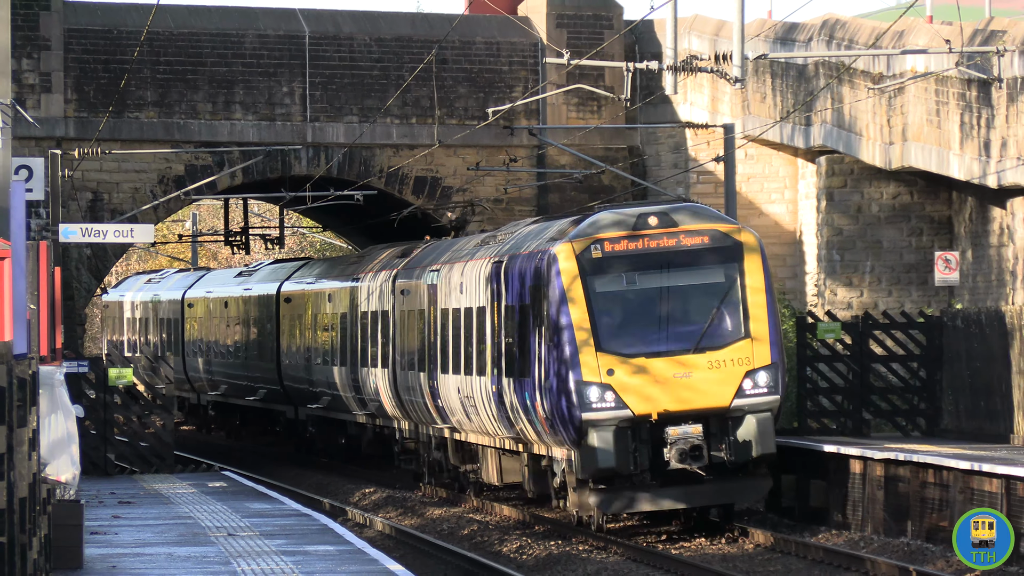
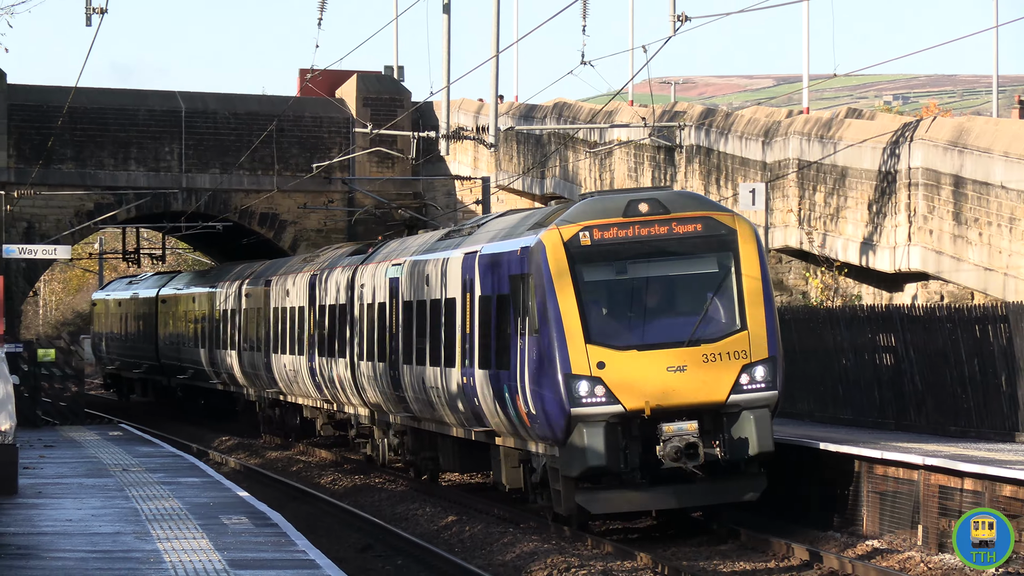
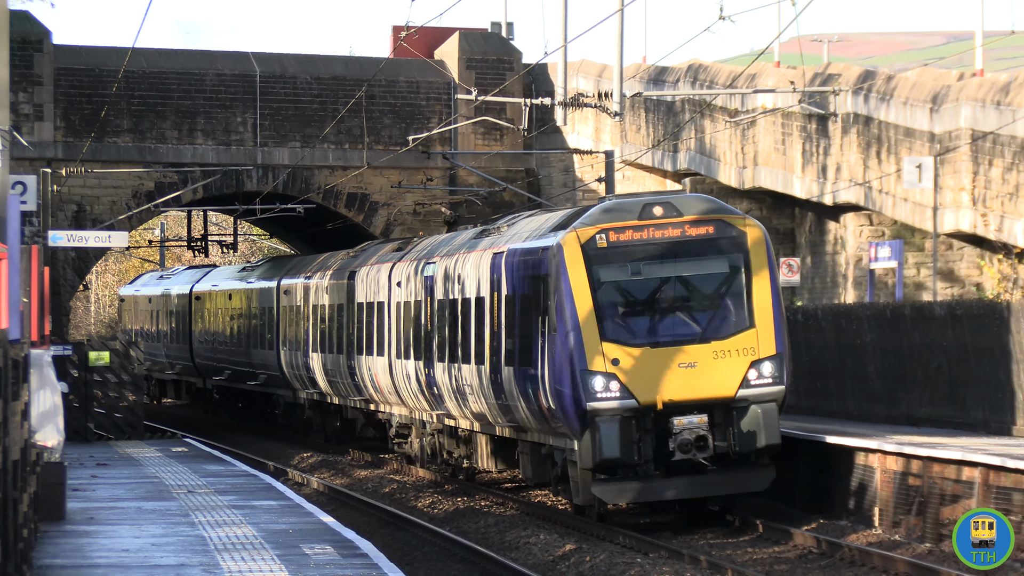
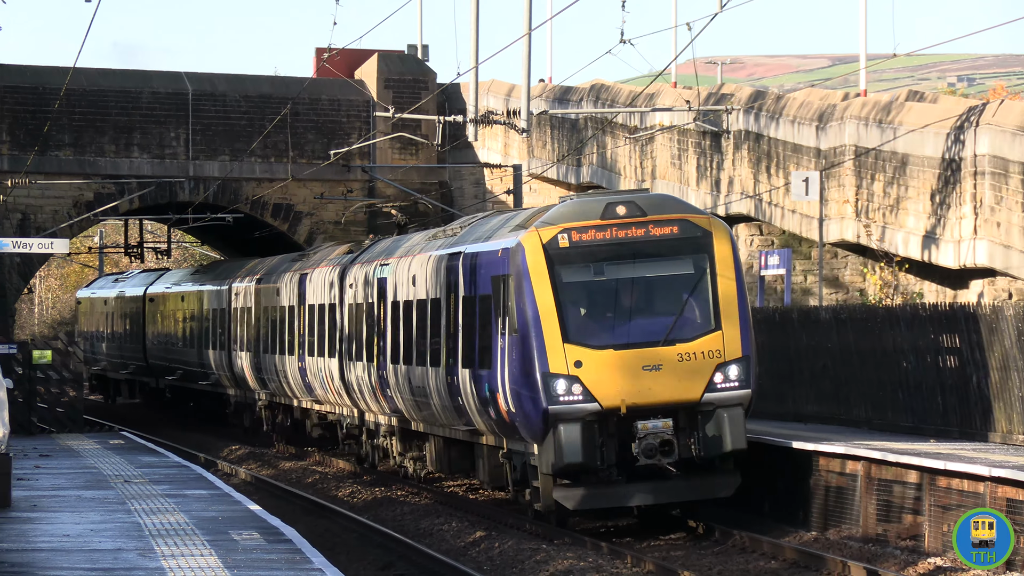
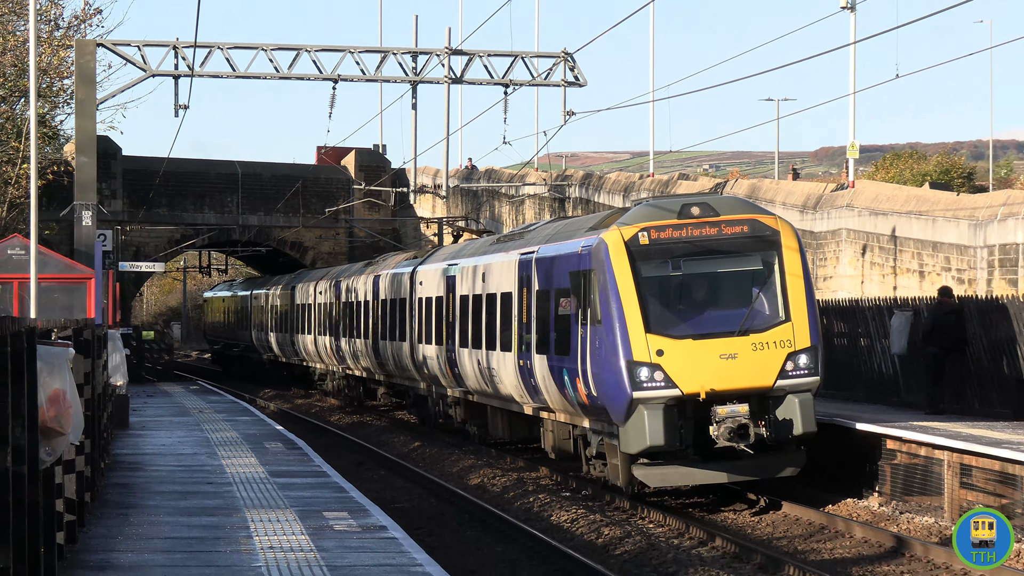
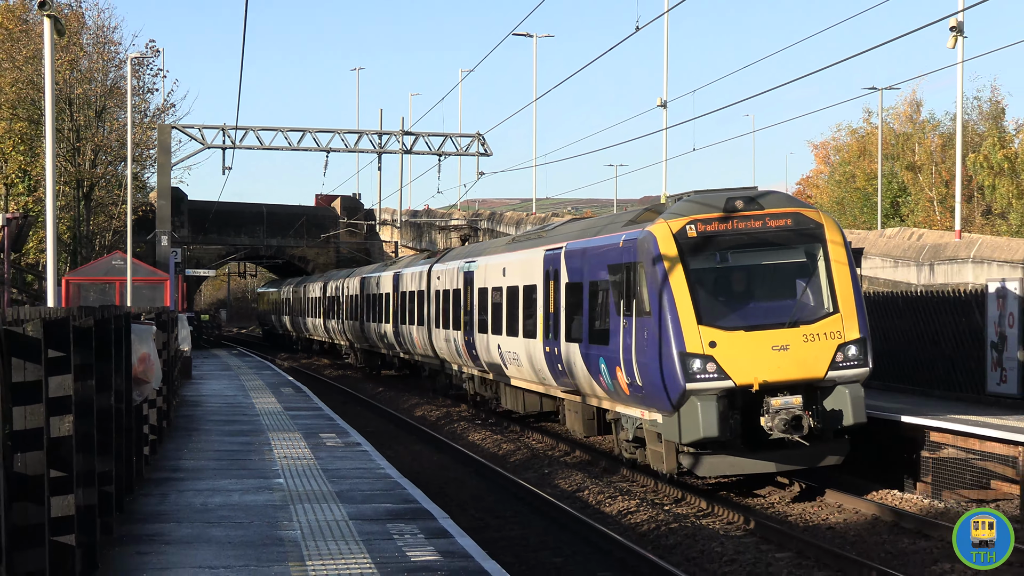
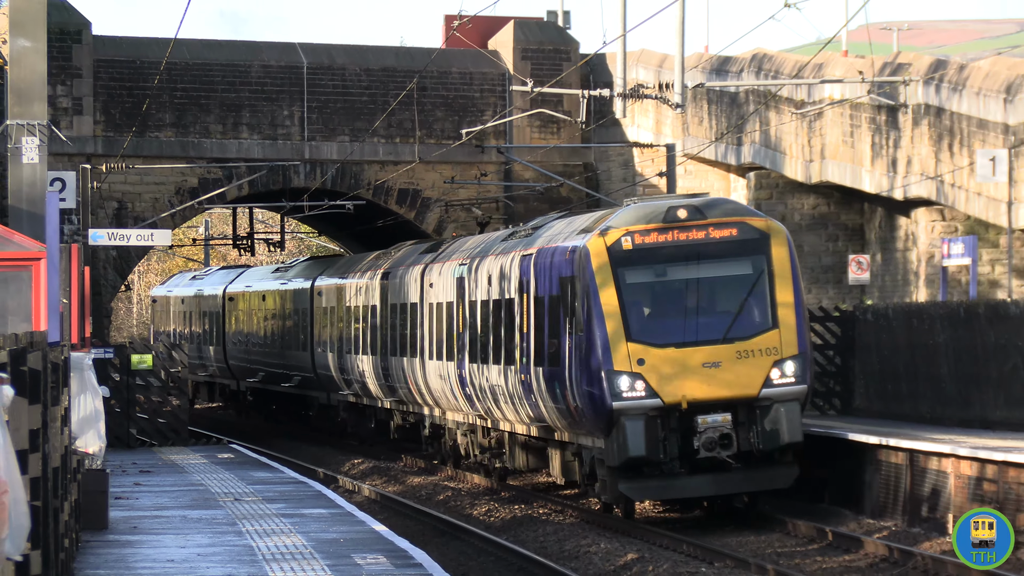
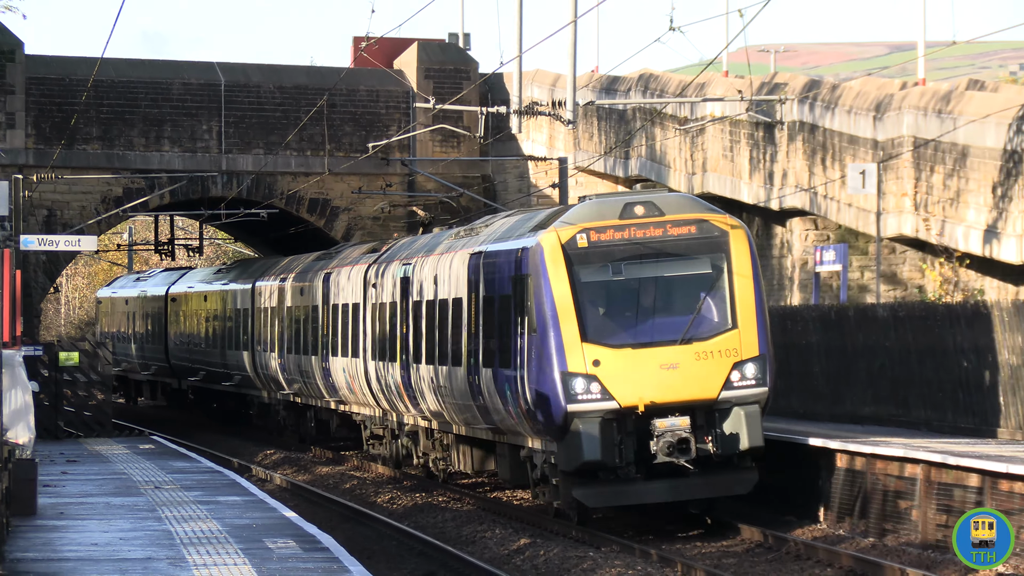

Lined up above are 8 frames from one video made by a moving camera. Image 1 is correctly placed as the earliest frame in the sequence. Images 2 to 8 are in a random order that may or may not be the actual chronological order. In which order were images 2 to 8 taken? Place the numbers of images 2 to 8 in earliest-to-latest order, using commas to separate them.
7, 3, 8, 4, 2, 5, 6
